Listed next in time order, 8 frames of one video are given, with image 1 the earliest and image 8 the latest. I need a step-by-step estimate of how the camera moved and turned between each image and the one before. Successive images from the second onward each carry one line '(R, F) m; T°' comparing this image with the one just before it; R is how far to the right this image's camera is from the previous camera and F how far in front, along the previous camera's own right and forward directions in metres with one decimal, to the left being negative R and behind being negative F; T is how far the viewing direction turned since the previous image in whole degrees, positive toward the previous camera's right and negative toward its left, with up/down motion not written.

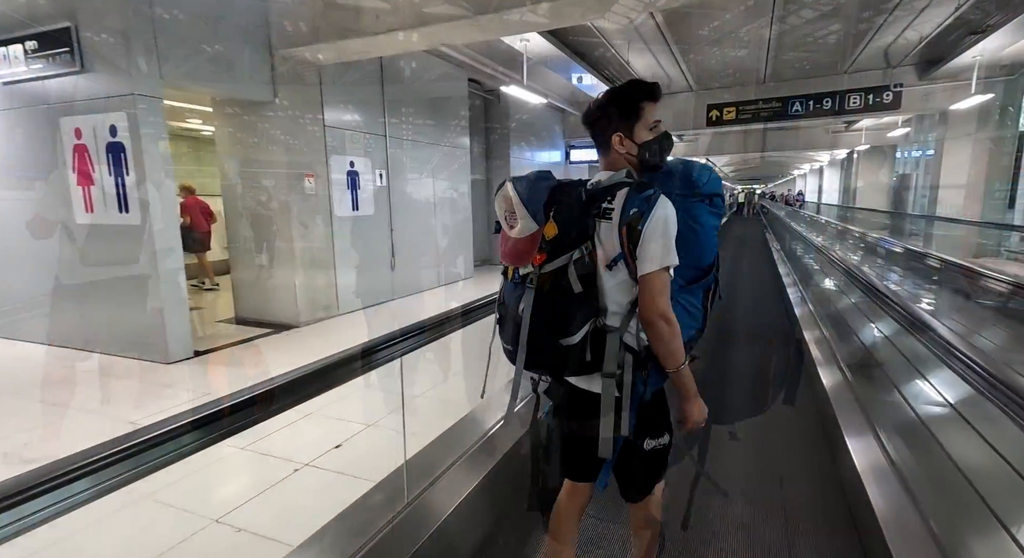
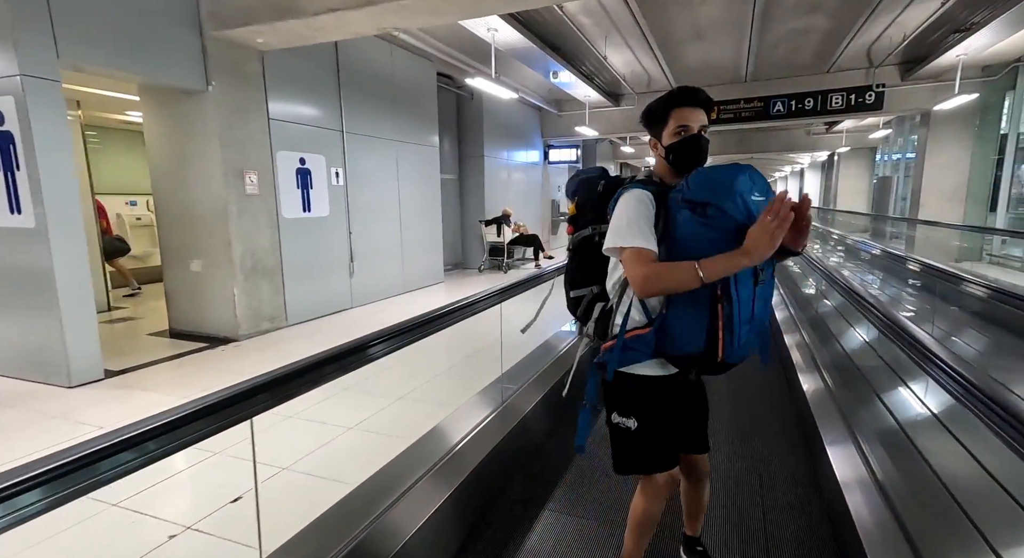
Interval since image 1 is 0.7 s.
(+0.1, +0.3) m; +2°
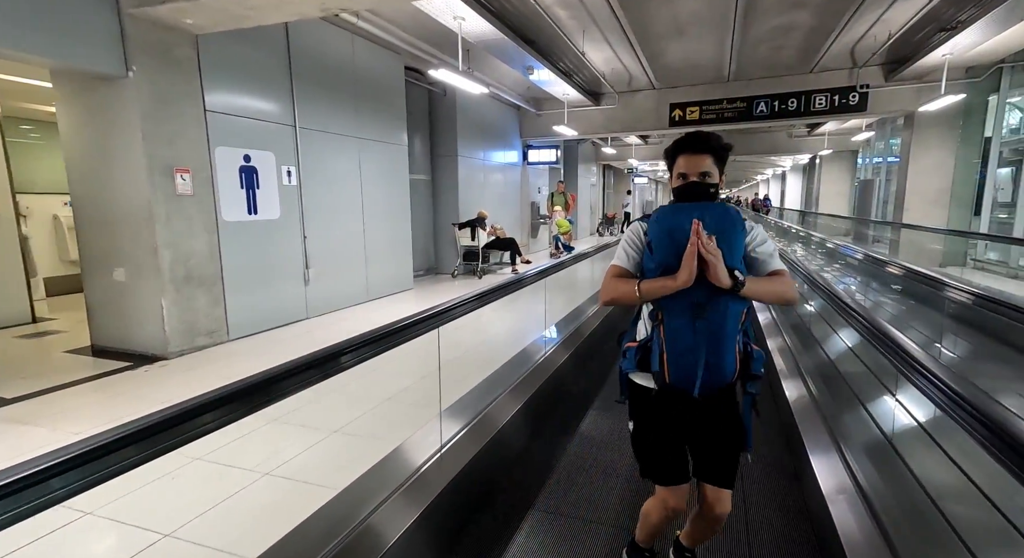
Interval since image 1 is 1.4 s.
(+0.1, +0.3) m; +2°
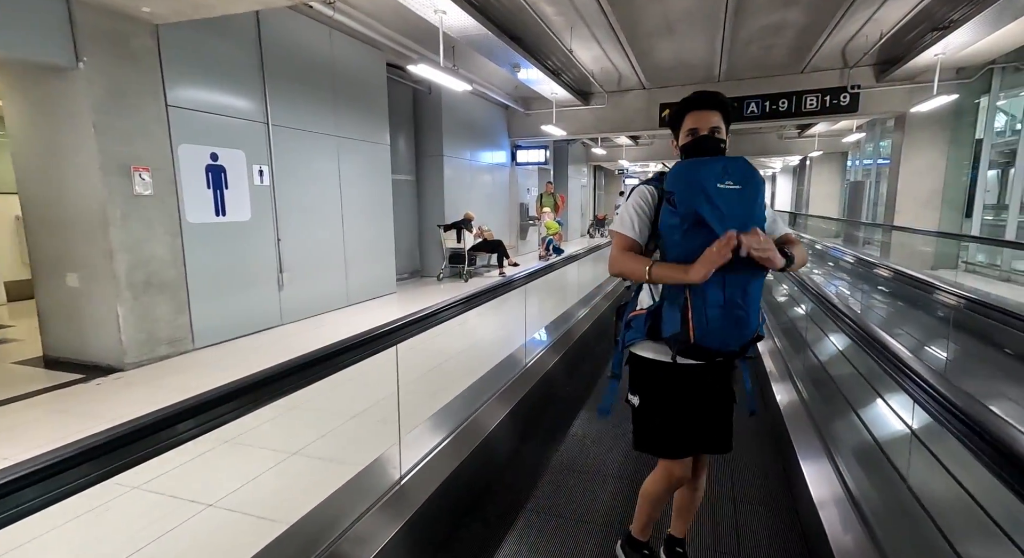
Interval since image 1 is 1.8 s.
(+0.1, +0.1) m; +1°
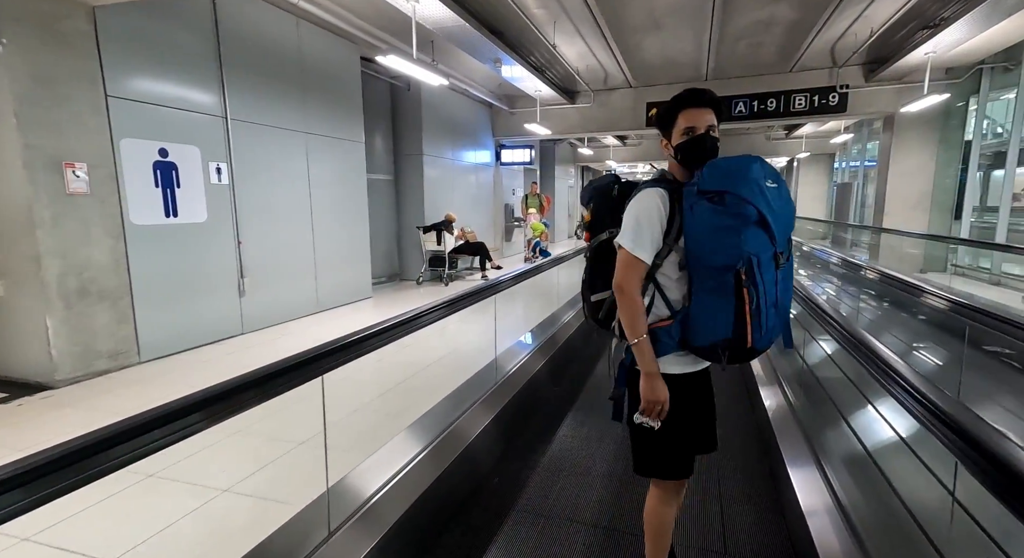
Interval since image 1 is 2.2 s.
(+0.1, +0.2) m; +1°
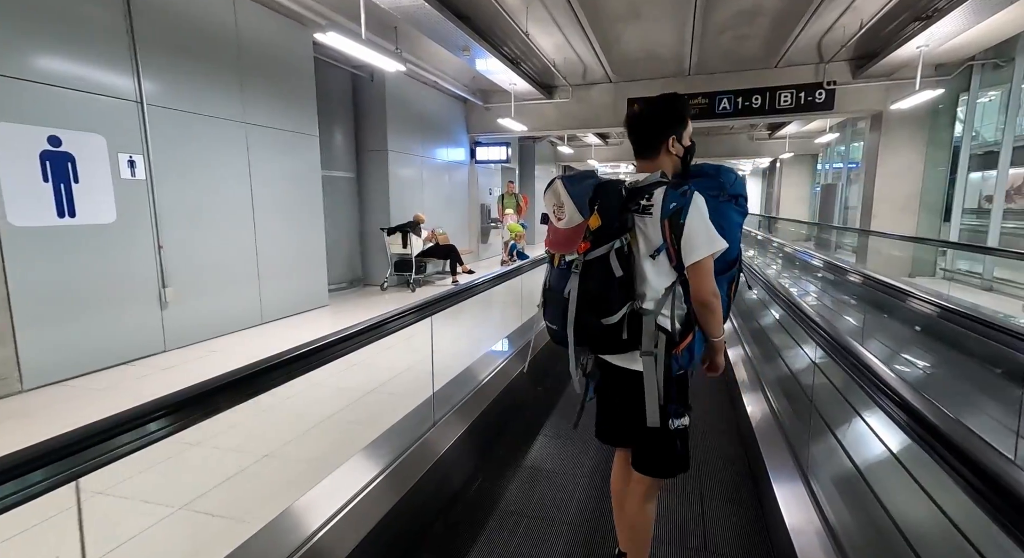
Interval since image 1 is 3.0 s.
(+0.1, +0.3) m; +2°
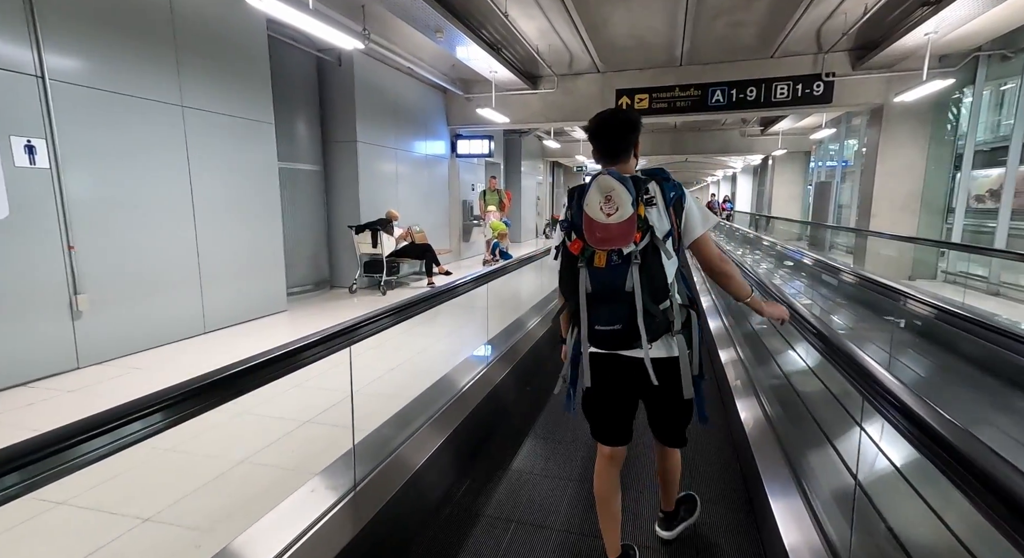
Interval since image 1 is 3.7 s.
(+0.1, +0.3) m; +1°
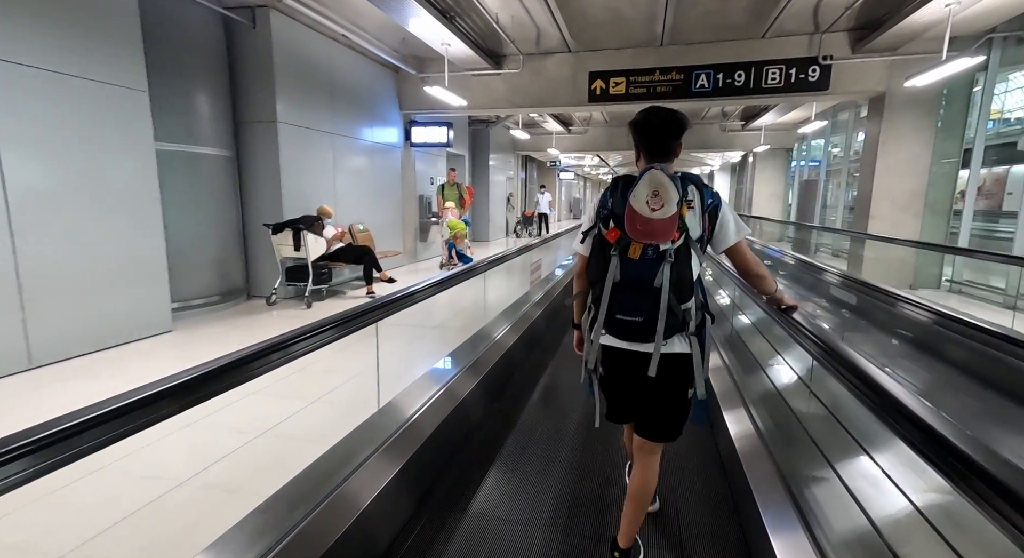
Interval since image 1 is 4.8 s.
(+0.2, +0.7) m; +3°
